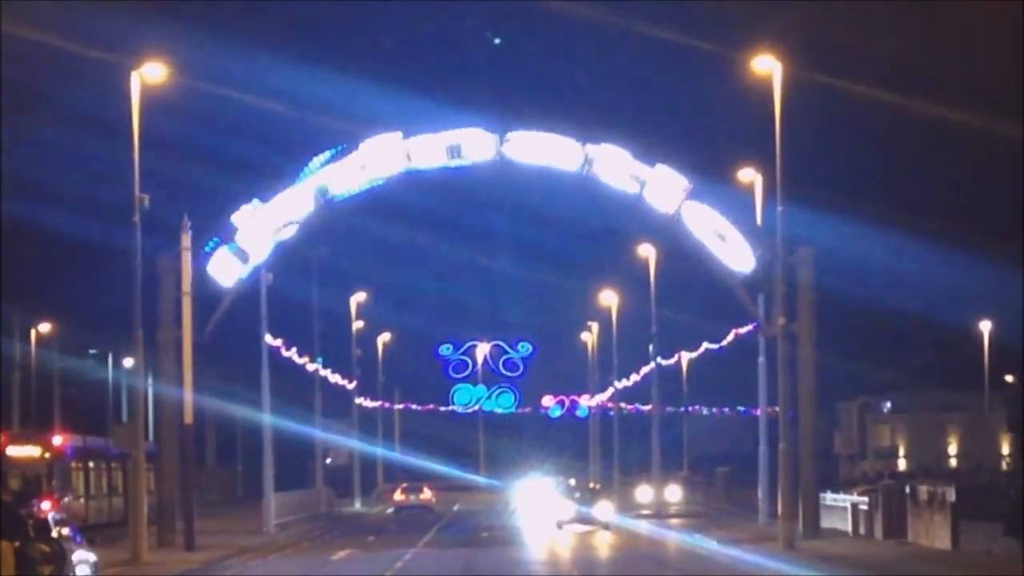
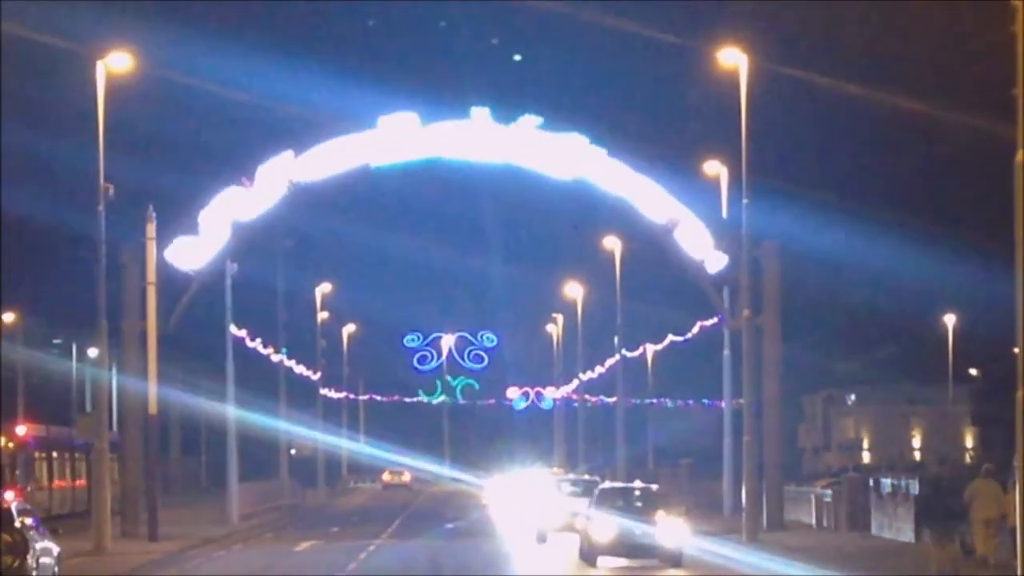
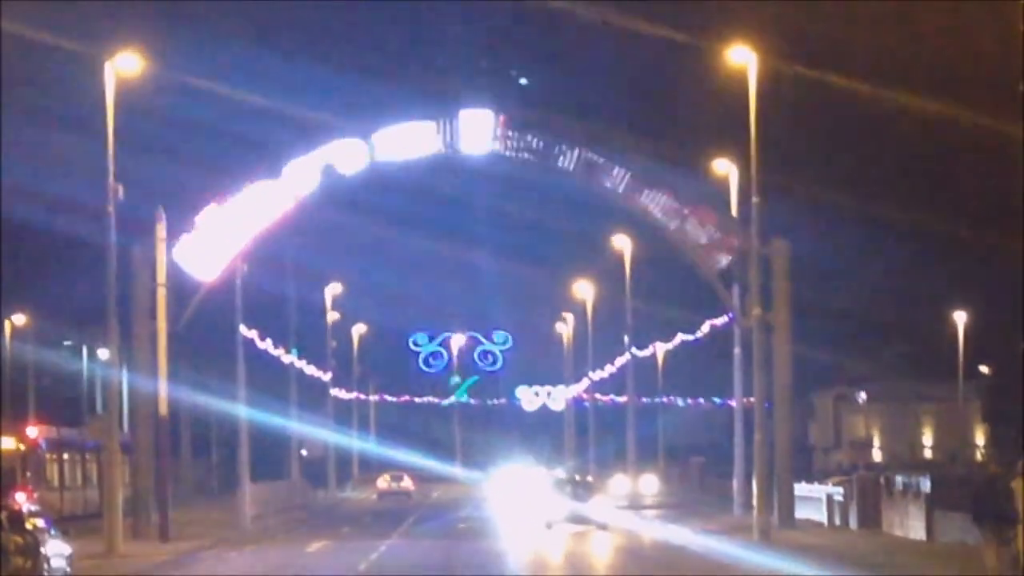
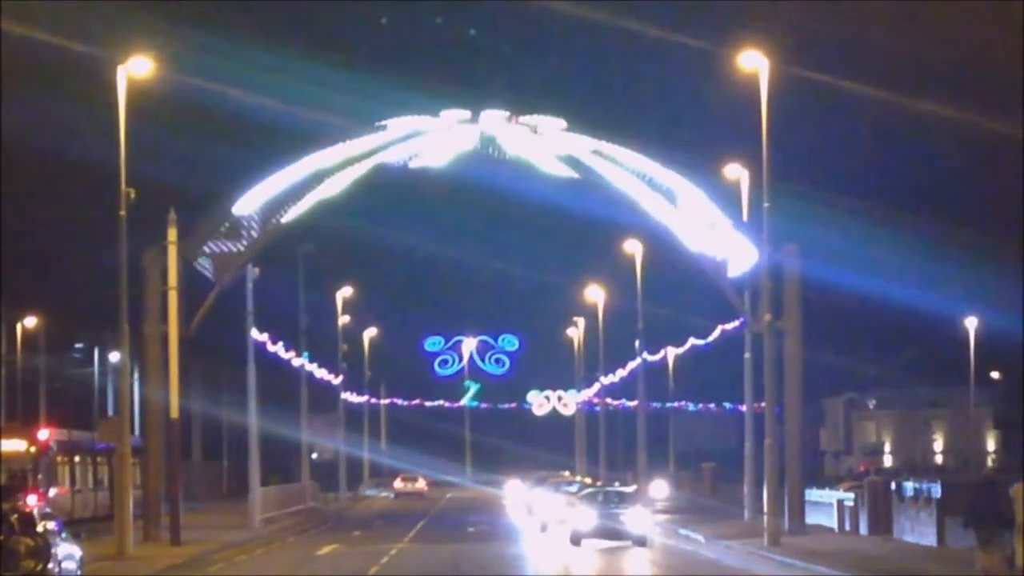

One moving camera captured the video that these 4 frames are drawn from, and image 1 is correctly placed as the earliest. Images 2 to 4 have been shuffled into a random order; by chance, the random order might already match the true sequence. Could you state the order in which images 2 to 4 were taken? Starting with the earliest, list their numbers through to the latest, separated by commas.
3, 4, 2
